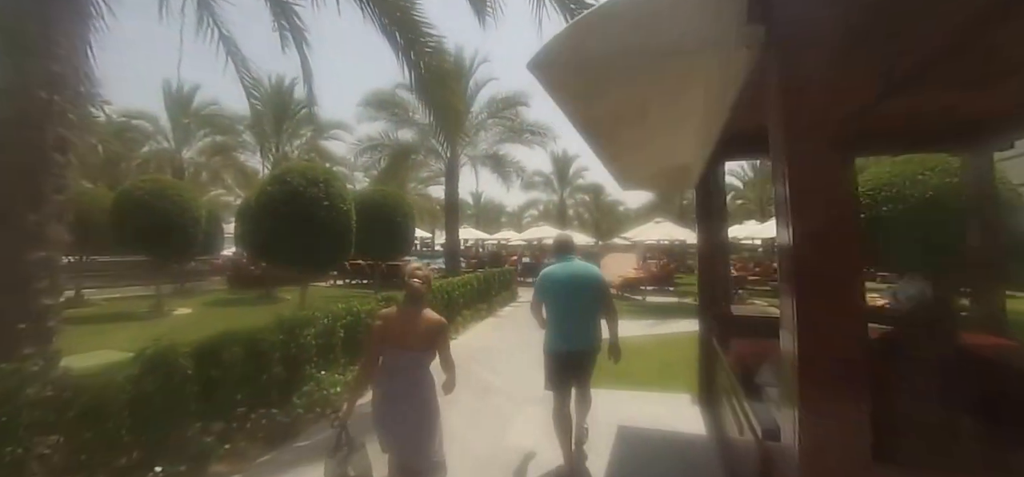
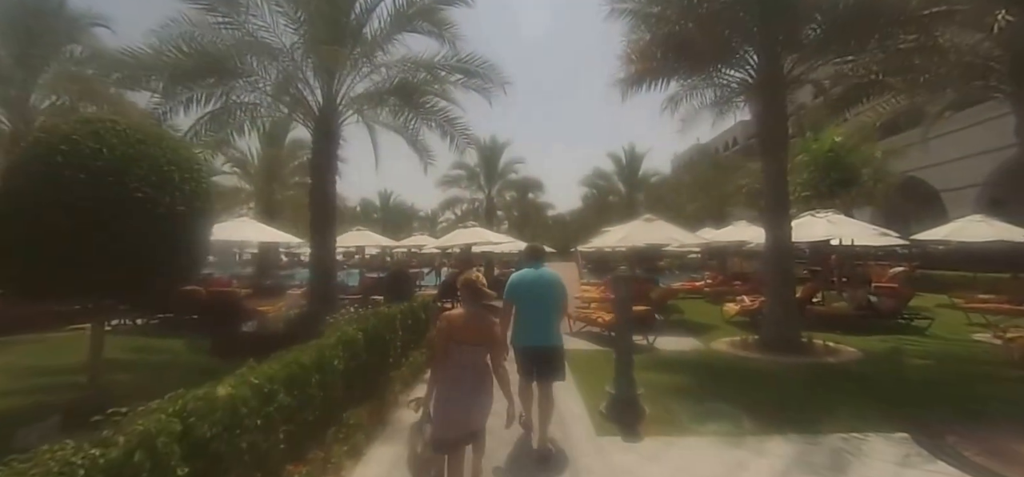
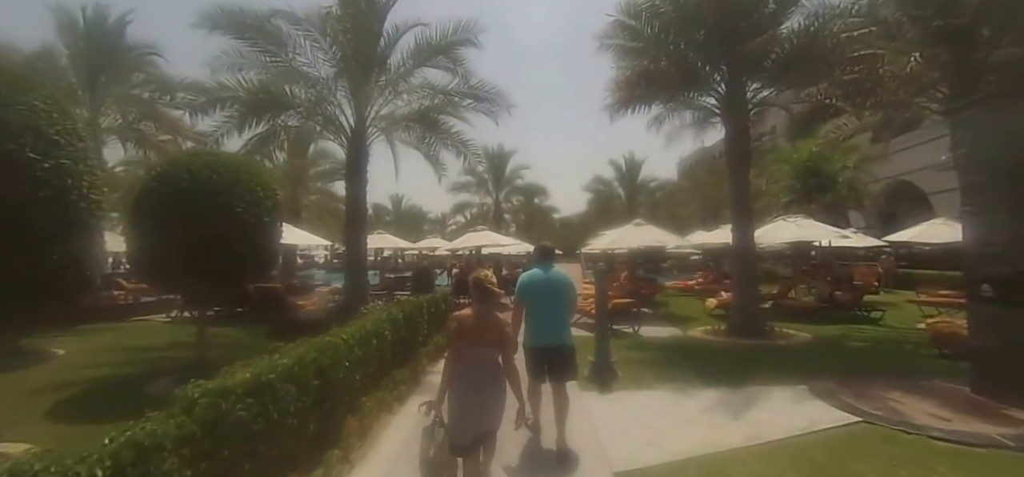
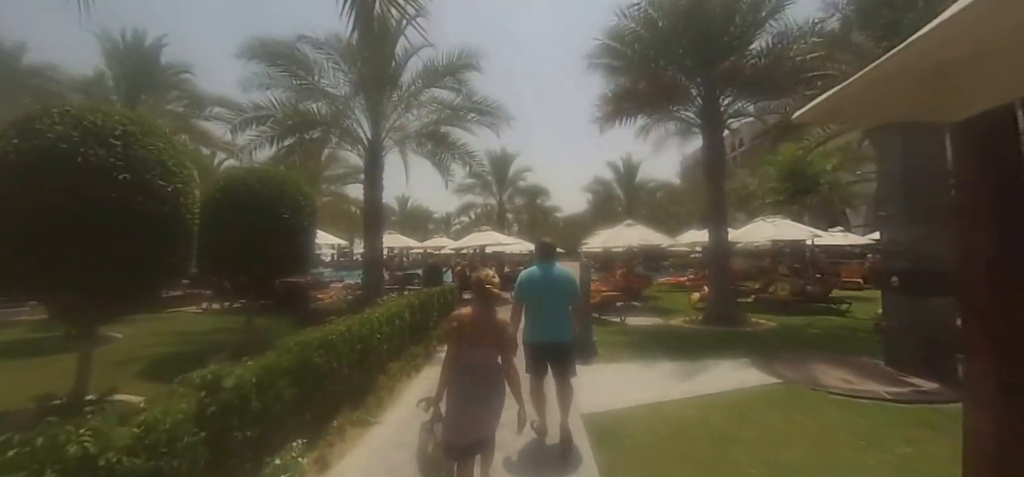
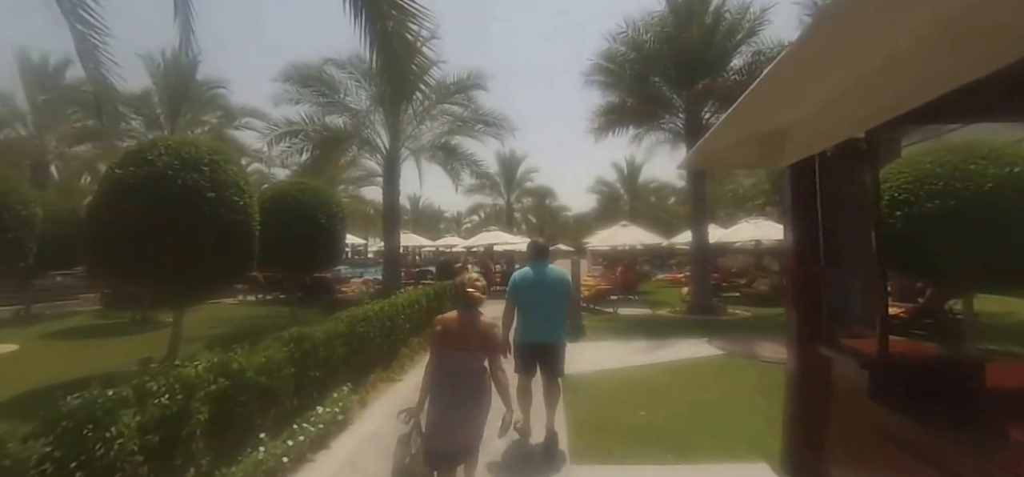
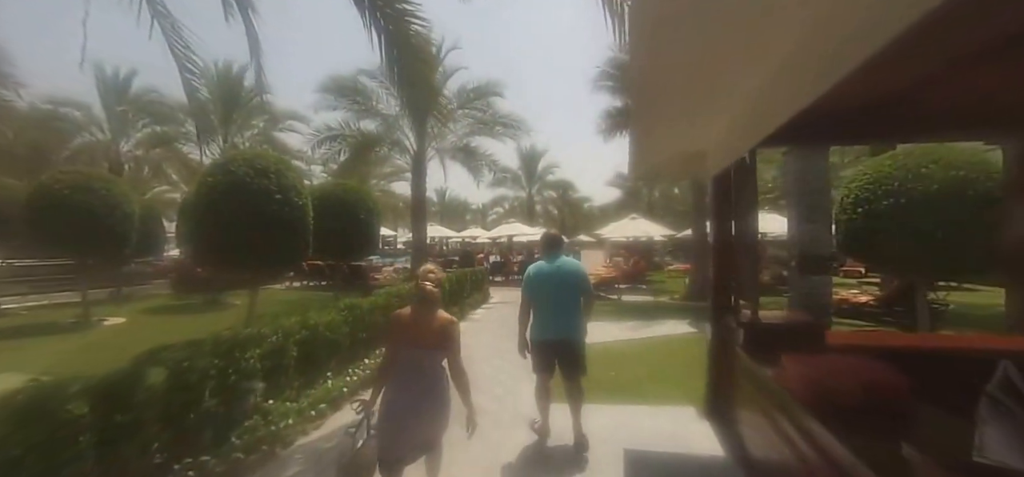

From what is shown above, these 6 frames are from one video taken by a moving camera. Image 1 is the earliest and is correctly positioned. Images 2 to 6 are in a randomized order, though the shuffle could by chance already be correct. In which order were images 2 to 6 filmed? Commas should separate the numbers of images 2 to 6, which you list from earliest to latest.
6, 5, 4, 3, 2
